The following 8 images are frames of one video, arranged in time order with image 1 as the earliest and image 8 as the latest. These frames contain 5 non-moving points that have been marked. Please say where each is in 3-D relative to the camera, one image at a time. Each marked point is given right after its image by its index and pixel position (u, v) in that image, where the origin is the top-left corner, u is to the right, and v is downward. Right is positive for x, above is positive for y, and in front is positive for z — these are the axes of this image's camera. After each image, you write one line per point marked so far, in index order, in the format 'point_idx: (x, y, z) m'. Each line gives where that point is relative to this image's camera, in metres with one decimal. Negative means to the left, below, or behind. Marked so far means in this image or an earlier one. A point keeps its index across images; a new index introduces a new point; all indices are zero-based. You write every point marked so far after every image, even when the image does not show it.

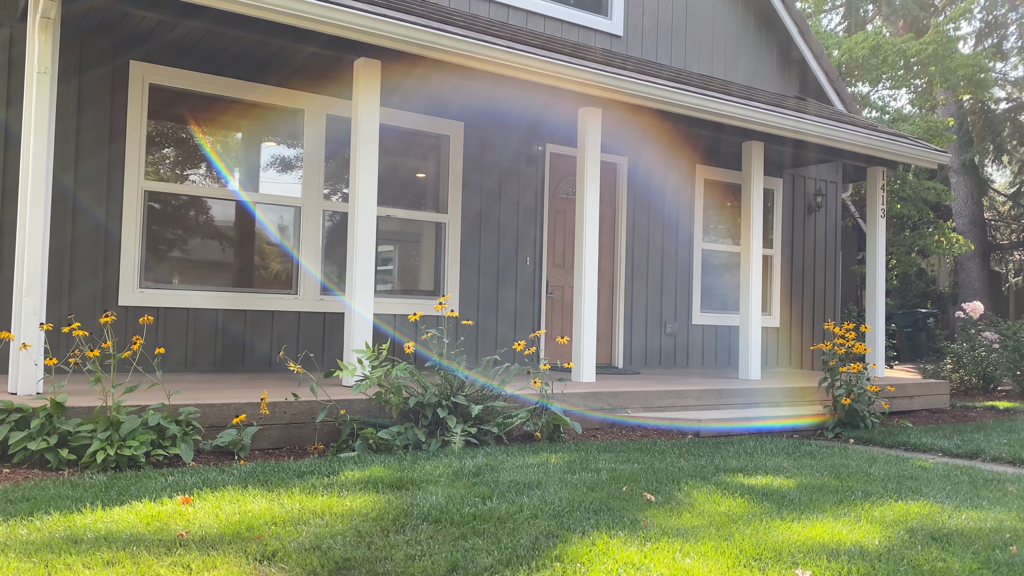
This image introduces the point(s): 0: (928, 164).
0: (+3.6, +1.1, +7.5) m
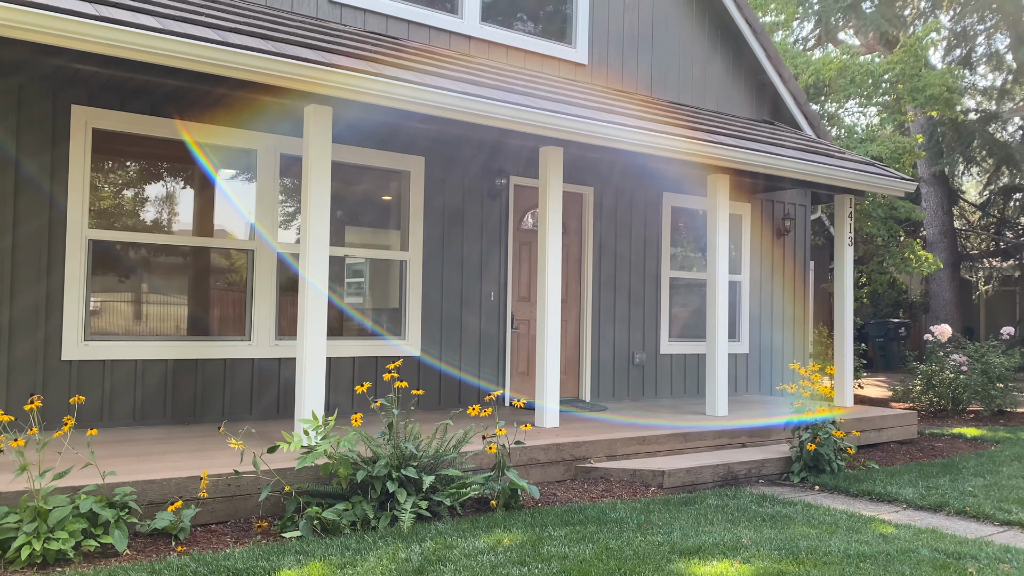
0: (+3.3, +0.8, +7.5) m
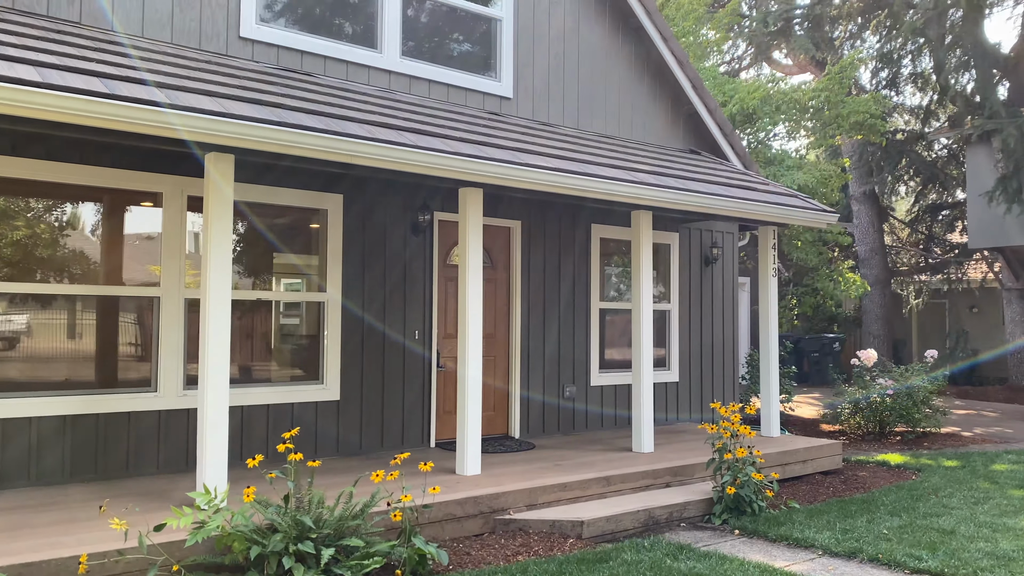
0: (+2.7, +0.6, +7.6) m
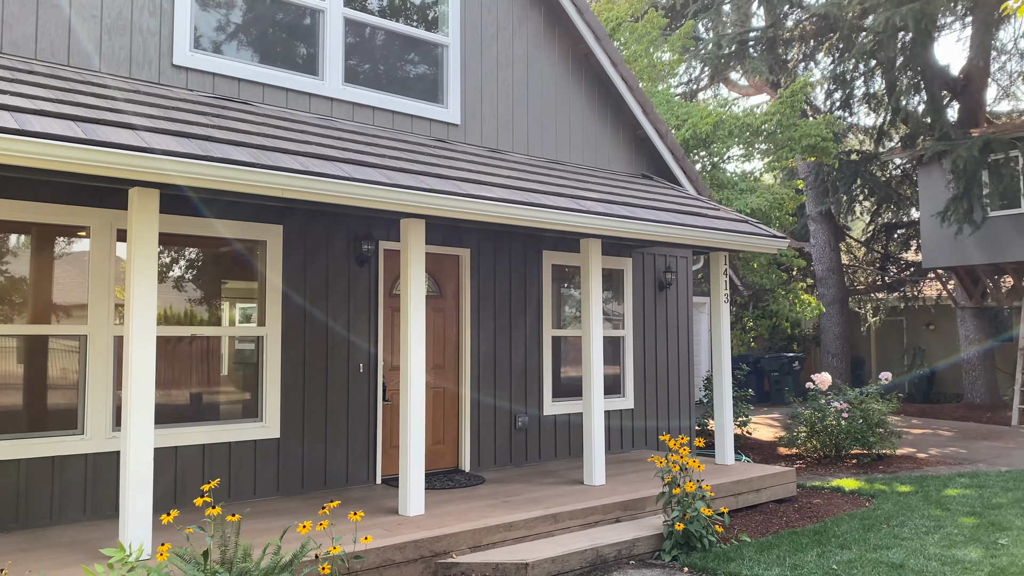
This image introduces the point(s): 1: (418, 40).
0: (+2.2, +0.3, +7.6) m
1: (-0.7, +2.0, +6.8) m
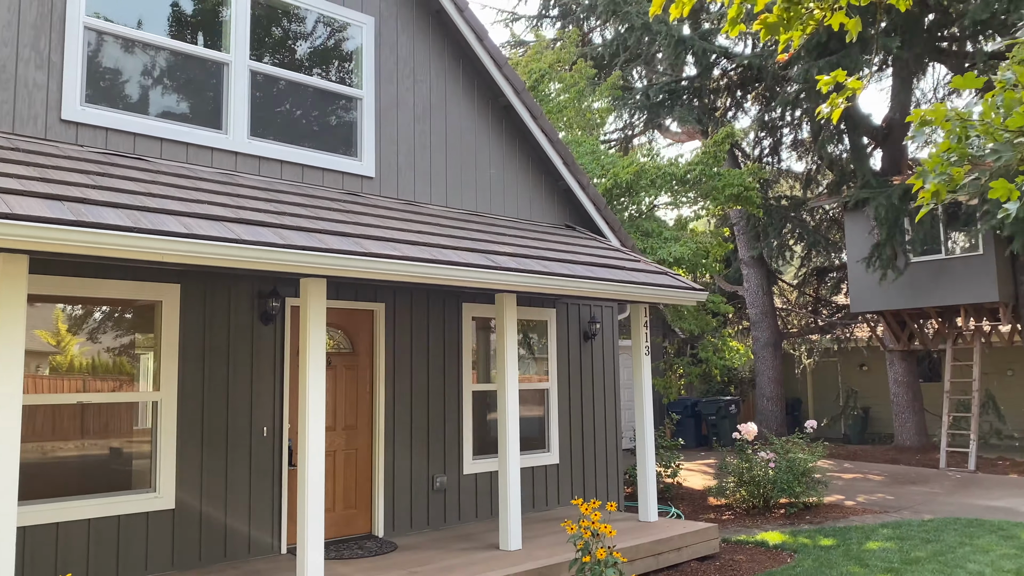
0: (+1.5, -0.1, +7.5) m
1: (-1.4, +1.5, +6.7) m
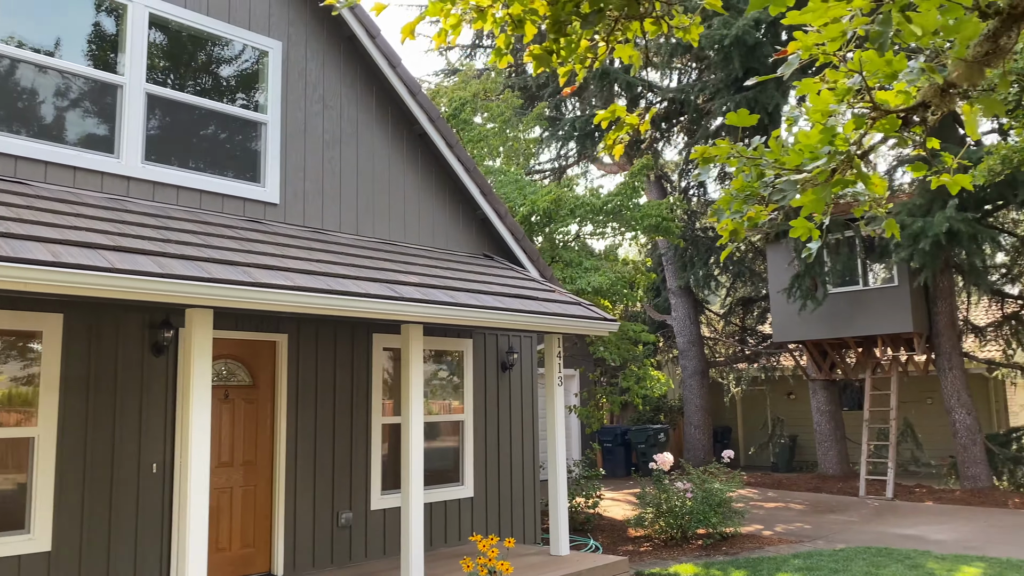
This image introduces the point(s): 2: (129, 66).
0: (+0.8, -0.4, +7.5) m
1: (-2.1, +1.3, +6.6) m
2: (-2.7, +1.5, +5.9) m
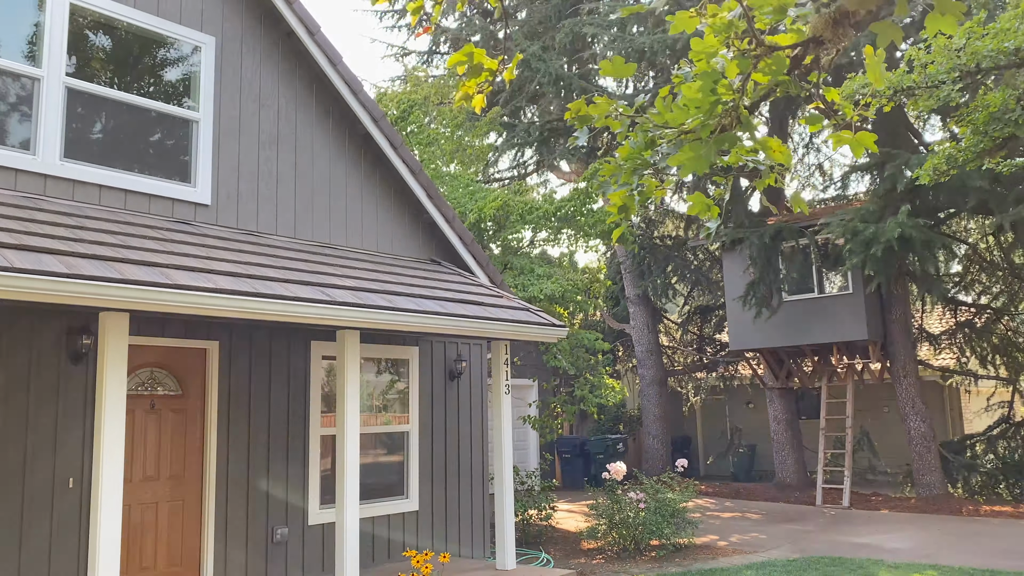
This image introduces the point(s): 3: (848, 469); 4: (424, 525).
0: (+0.3, -0.4, +7.3) m
1: (-2.6, +1.3, +6.3) m
2: (-3.1, +1.5, +5.6) m
3: (+5.0, -2.7, +12.7) m
4: (-0.8, -2.2, +7.7) m
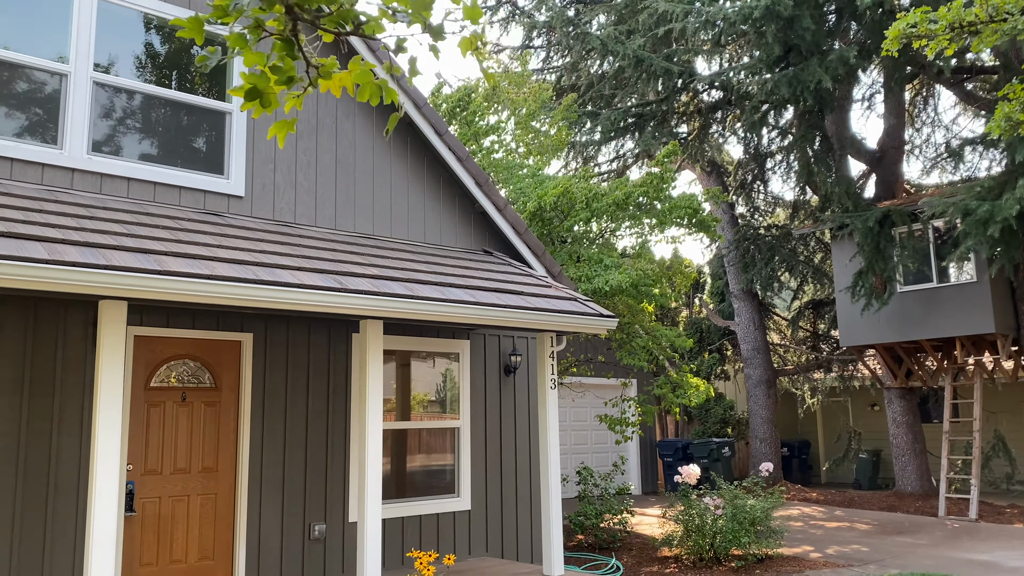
0: (+0.7, -0.3, +6.8) m
1: (-2.3, +1.3, +6.3) m
2: (-2.9, +1.6, +5.7) m
3: (+6.2, -2.5, +11.4) m
4: (-0.3, -2.1, +7.4) m
